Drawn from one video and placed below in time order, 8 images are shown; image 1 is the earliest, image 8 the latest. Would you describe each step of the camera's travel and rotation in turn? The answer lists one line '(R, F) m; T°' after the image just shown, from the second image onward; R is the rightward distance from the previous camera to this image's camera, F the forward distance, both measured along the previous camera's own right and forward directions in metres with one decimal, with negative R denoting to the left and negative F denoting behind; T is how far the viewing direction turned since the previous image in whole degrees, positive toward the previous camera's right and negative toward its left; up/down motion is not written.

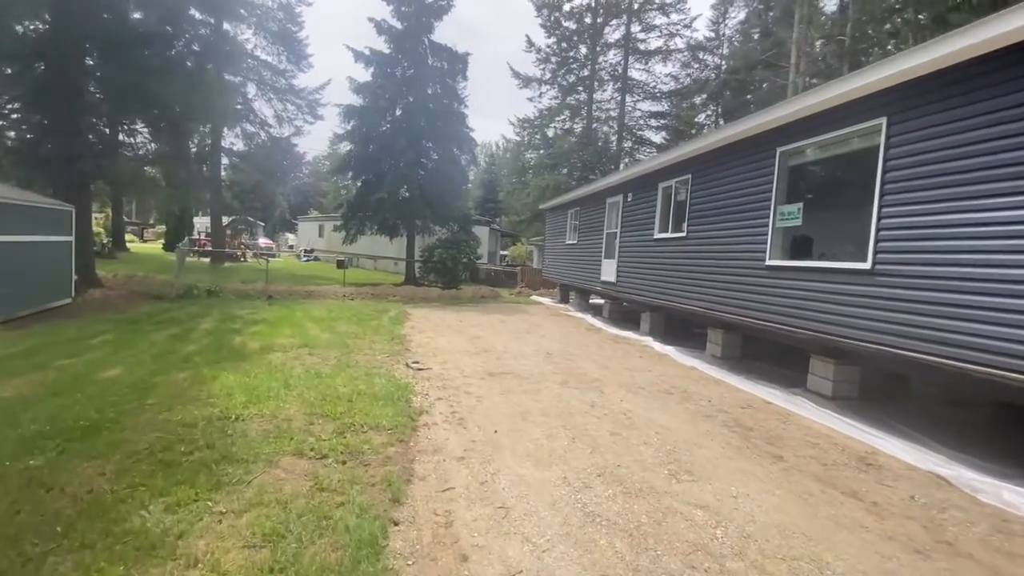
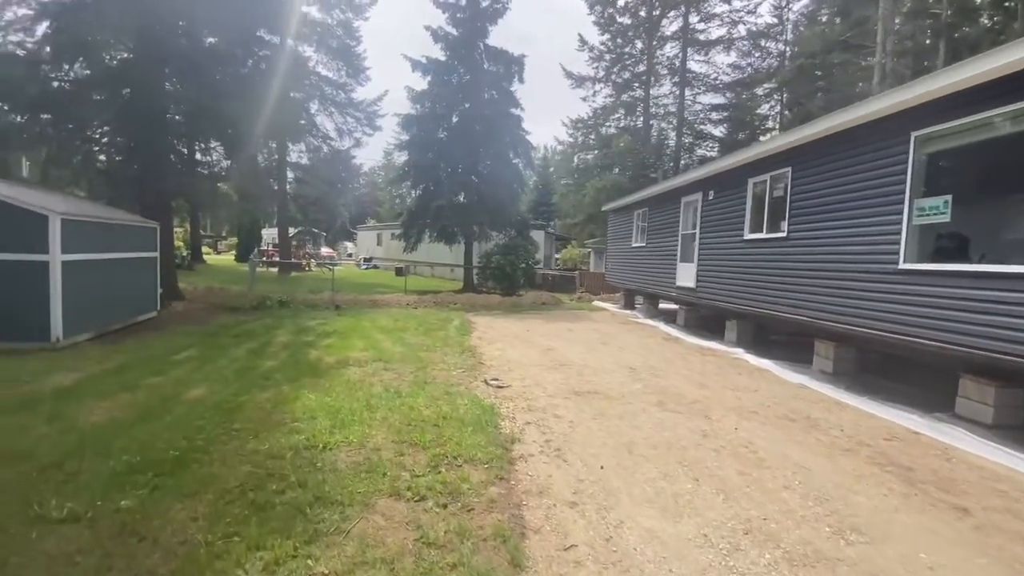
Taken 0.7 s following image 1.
(-0.4, +0.4) m; -6°
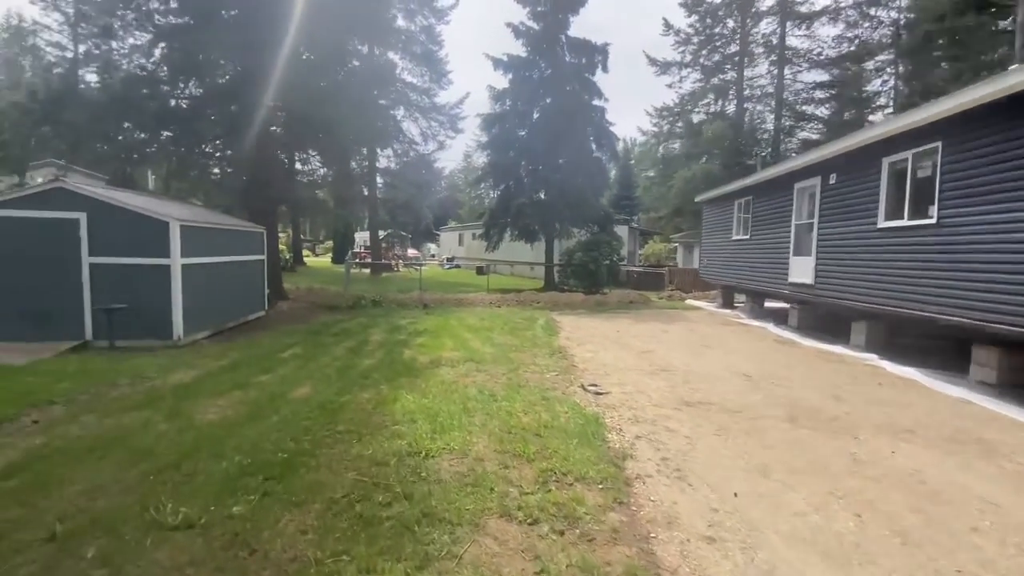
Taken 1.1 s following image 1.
(-0.3, +0.3) m; -9°
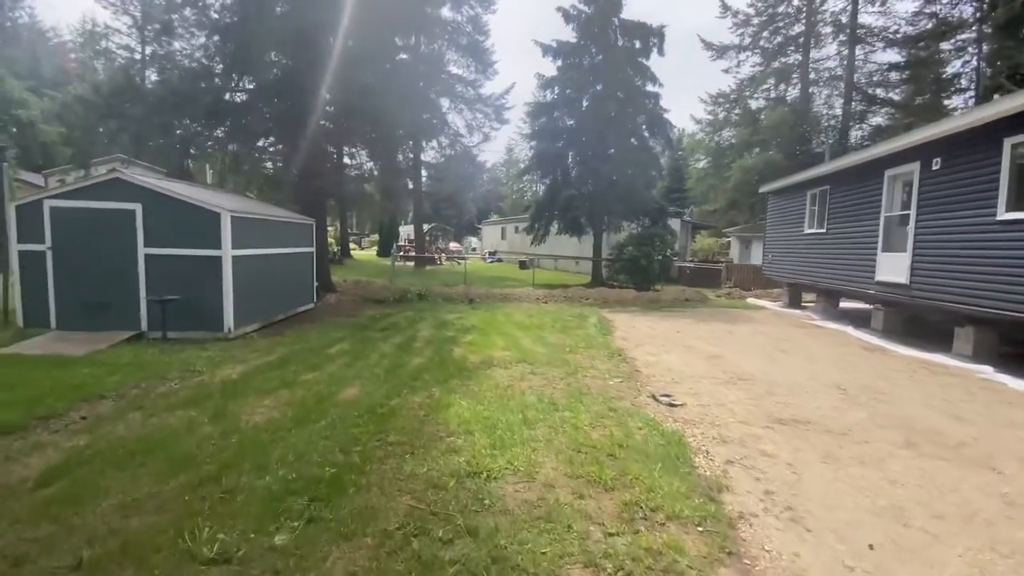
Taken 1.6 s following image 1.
(-0.2, +0.5) m; -5°
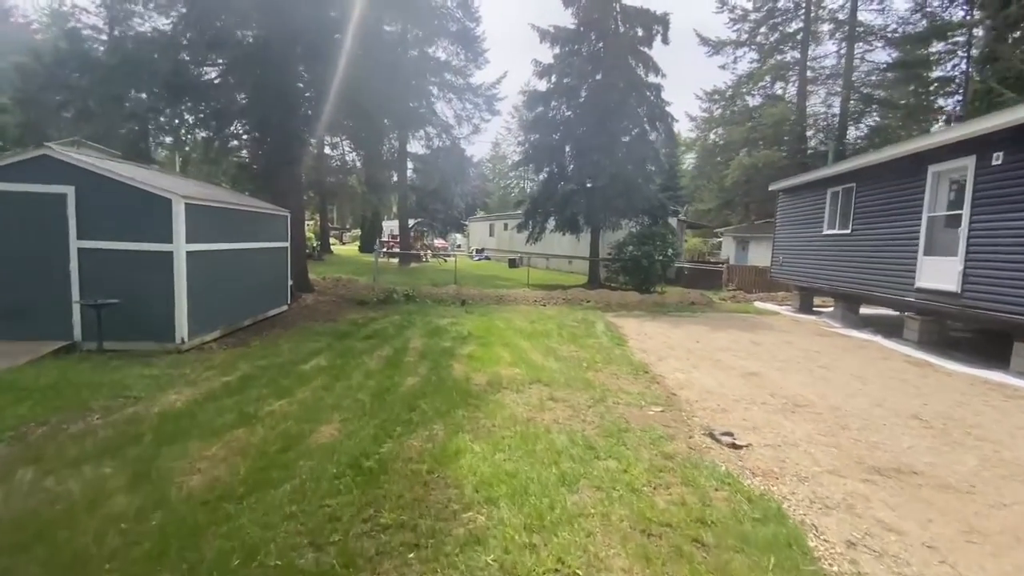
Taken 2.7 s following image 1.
(-0.3, +1.1) m; +2°
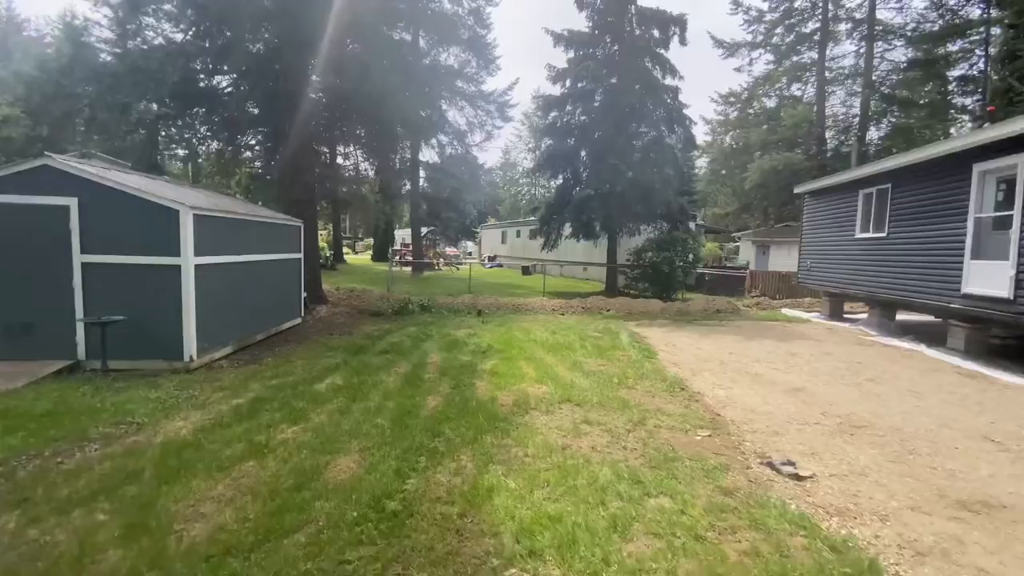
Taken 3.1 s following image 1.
(-0.2, +0.4) m; -1°
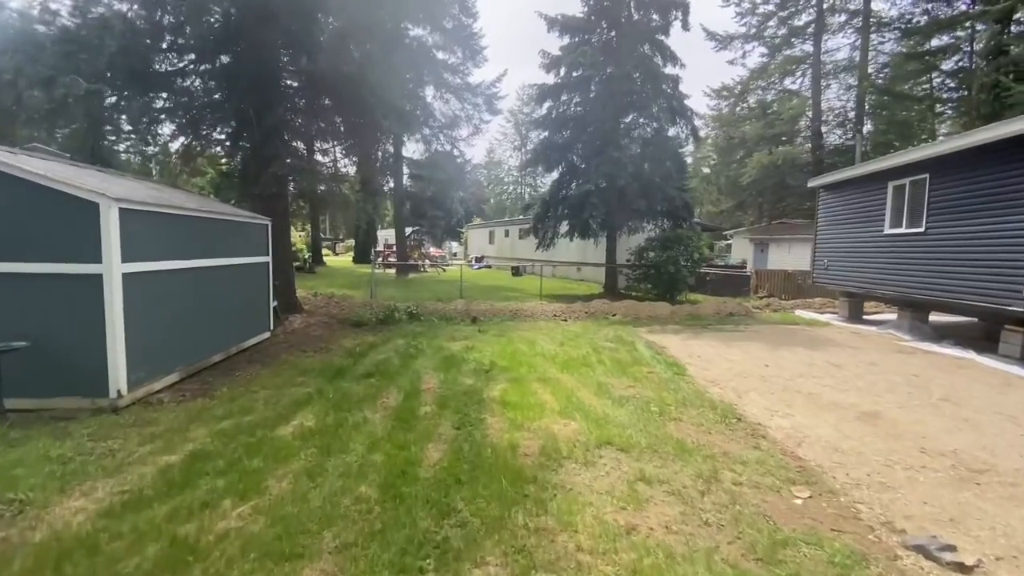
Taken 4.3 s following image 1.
(-0.3, +1.1) m; +2°
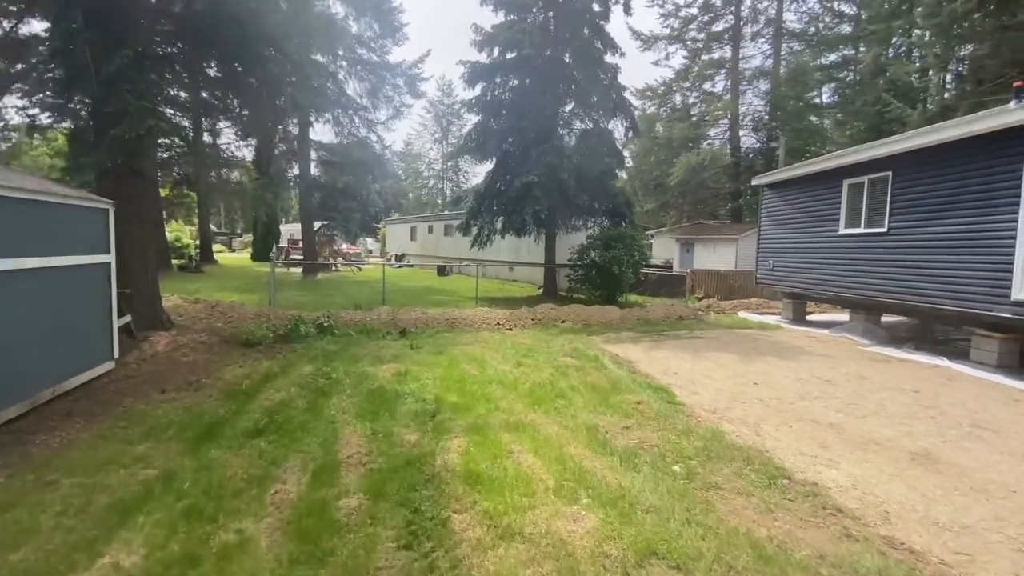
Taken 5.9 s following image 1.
(-0.3, +1.6) m; +10°
